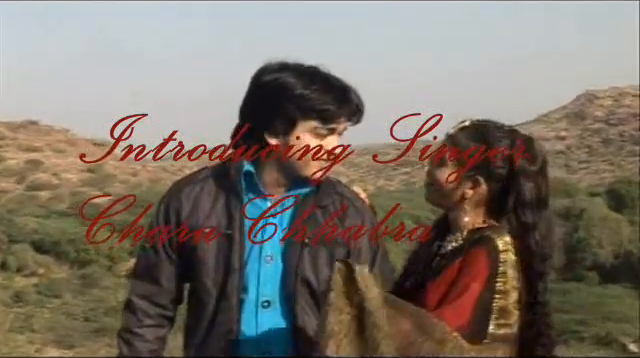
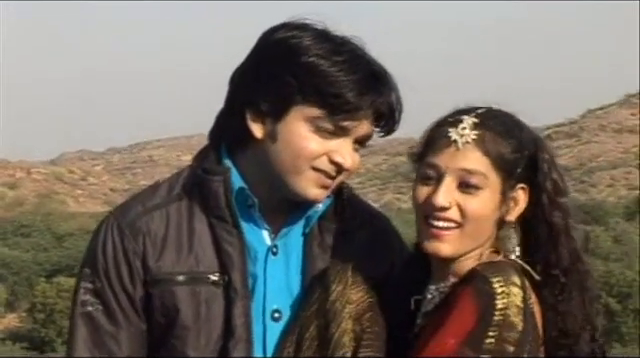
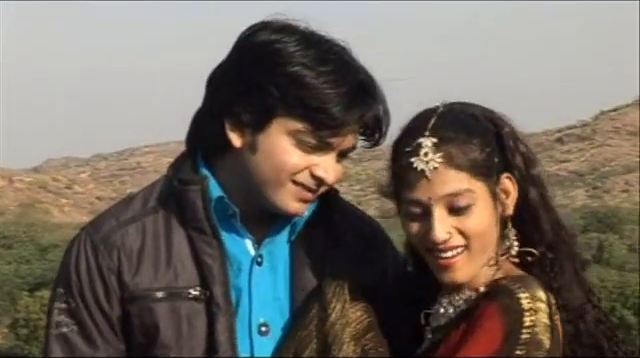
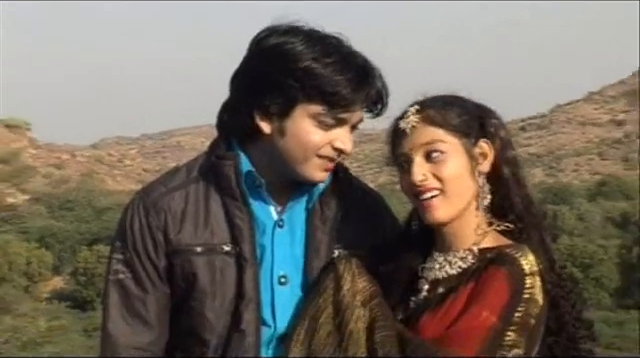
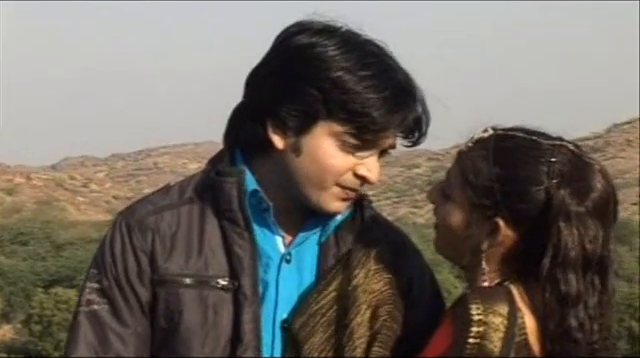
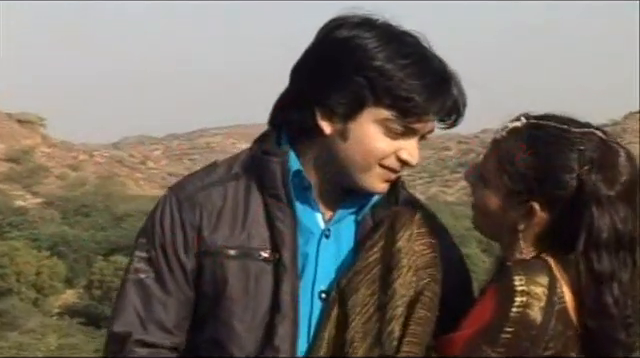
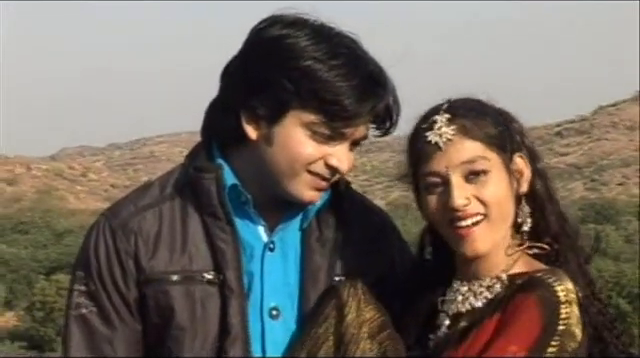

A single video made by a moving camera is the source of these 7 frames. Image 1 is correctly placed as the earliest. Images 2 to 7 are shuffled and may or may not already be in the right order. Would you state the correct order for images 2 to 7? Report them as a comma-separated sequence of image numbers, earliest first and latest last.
6, 5, 2, 3, 7, 4
